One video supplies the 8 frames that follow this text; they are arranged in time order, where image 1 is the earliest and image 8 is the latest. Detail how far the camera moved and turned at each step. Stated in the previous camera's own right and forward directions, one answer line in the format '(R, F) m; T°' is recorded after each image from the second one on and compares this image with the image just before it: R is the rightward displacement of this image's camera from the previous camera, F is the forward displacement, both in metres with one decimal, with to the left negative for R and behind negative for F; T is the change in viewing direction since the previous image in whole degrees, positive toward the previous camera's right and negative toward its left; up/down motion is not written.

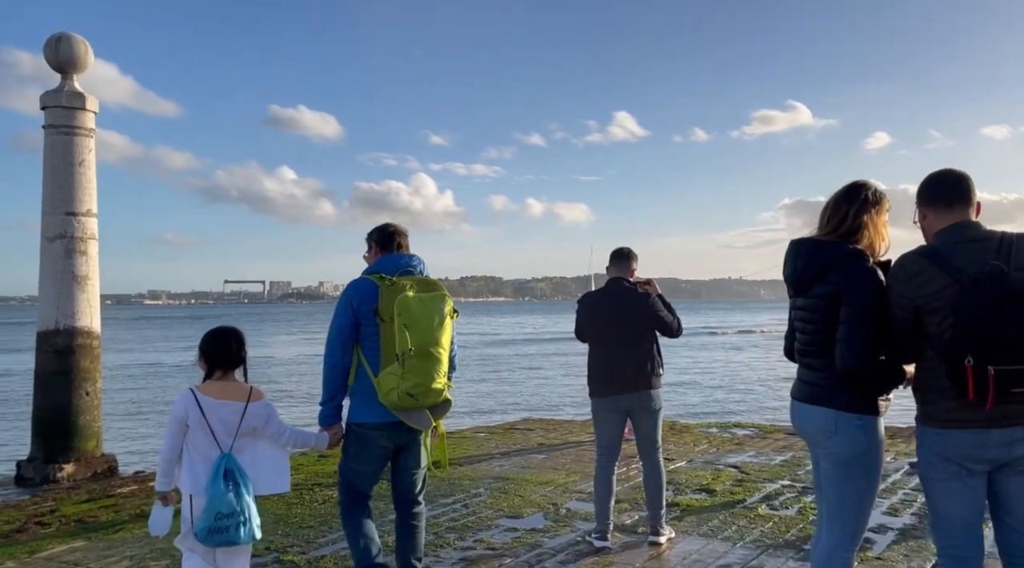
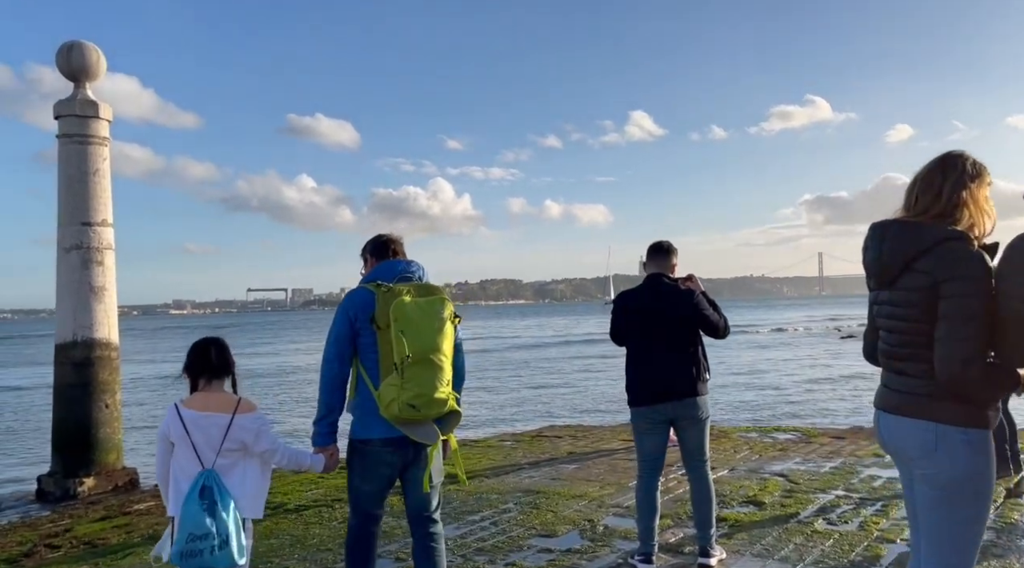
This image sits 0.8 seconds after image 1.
(-0.1, +0.4) m; -1°
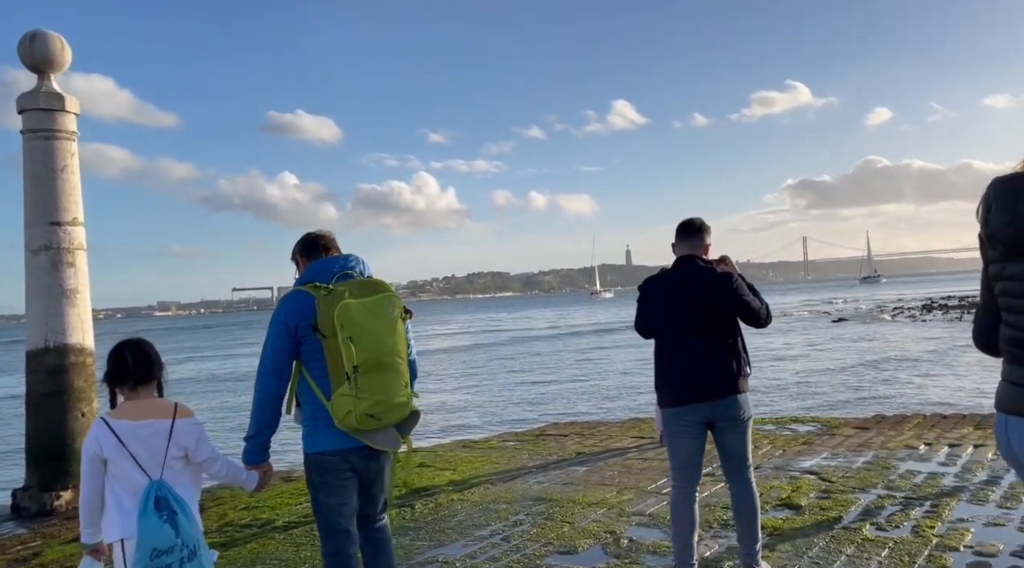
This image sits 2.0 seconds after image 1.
(-0.1, +0.6) m; +1°
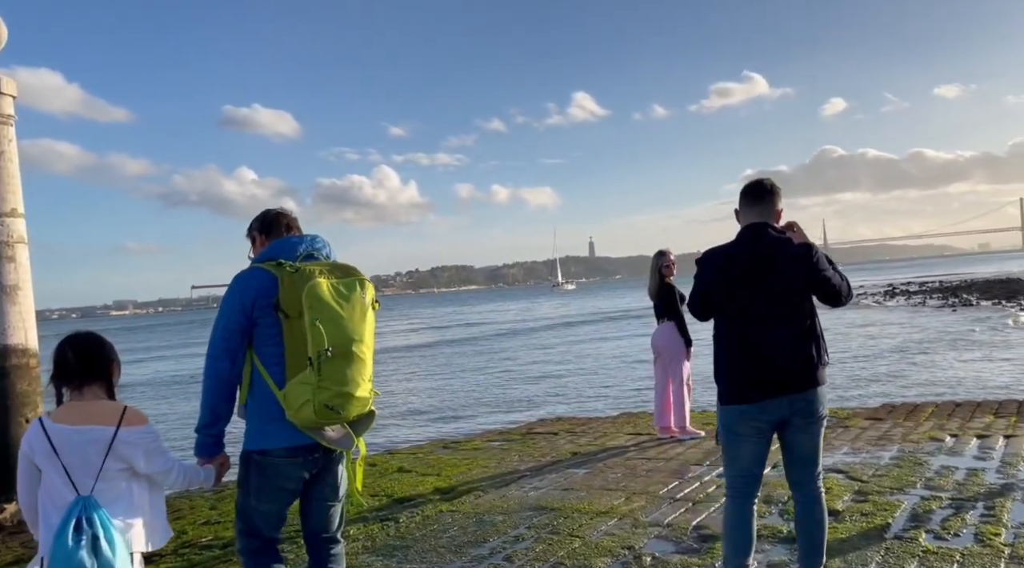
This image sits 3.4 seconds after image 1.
(-0.2, +0.7) m; +3°
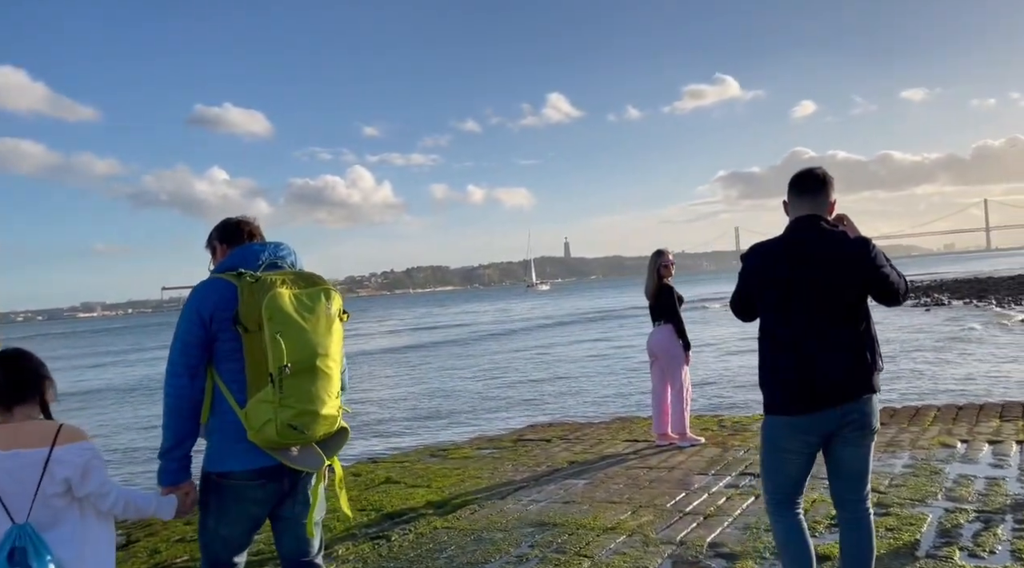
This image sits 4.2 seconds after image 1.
(-0.2, +0.3) m; +2°
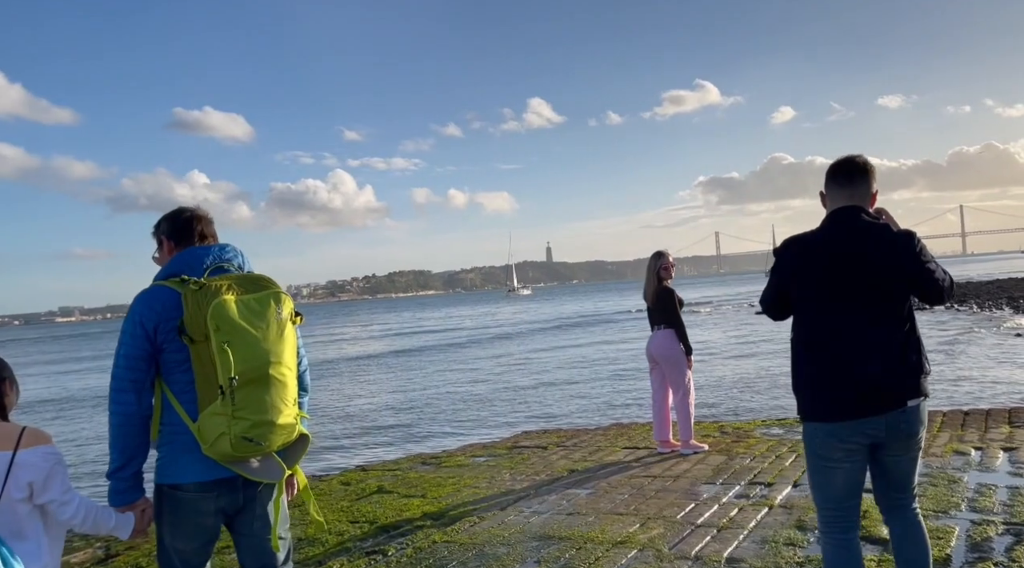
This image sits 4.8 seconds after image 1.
(-0.1, +0.3) m; +1°
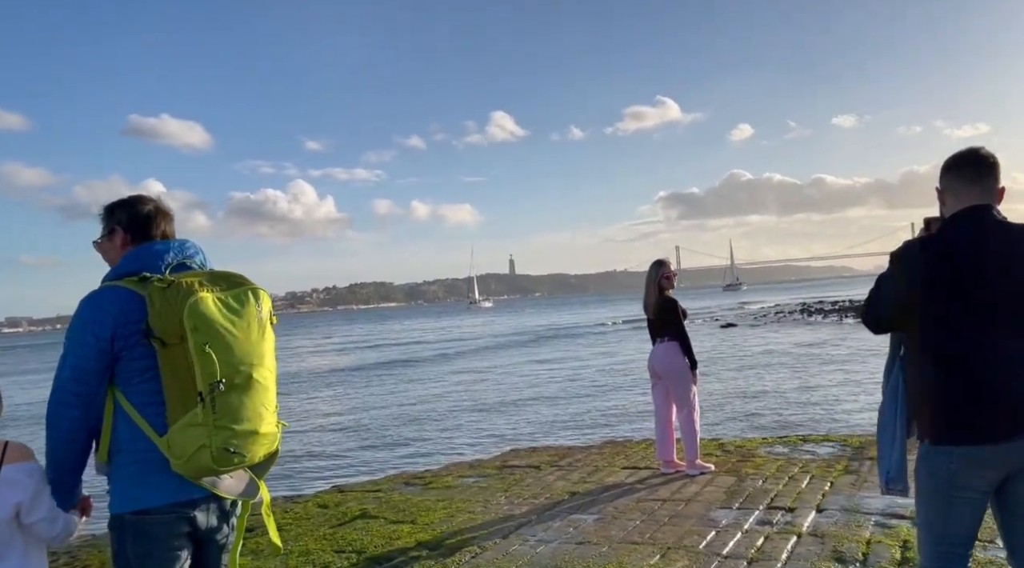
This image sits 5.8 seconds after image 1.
(-0.3, +0.5) m; +3°
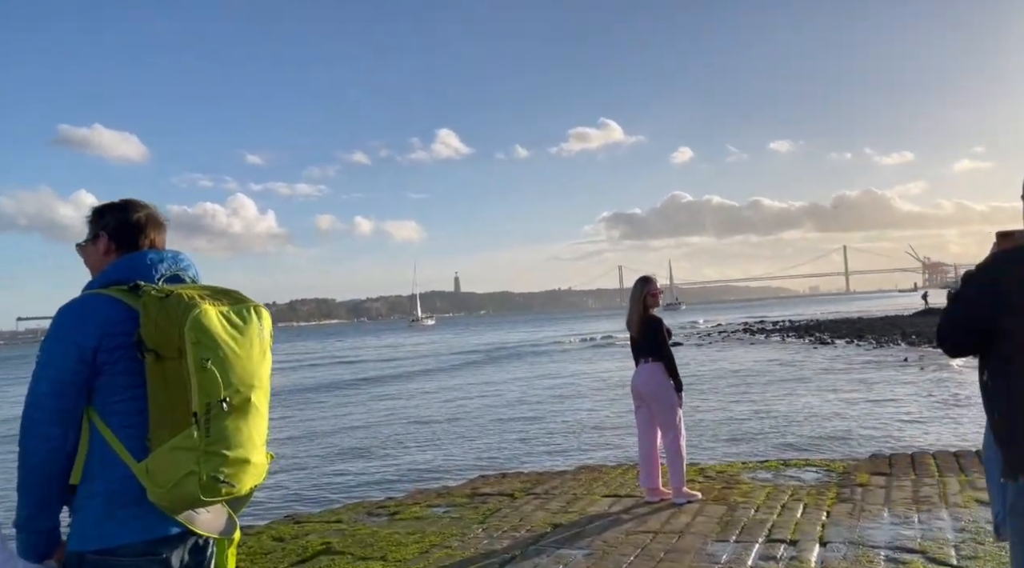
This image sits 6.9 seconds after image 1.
(-0.3, +0.4) m; +4°
